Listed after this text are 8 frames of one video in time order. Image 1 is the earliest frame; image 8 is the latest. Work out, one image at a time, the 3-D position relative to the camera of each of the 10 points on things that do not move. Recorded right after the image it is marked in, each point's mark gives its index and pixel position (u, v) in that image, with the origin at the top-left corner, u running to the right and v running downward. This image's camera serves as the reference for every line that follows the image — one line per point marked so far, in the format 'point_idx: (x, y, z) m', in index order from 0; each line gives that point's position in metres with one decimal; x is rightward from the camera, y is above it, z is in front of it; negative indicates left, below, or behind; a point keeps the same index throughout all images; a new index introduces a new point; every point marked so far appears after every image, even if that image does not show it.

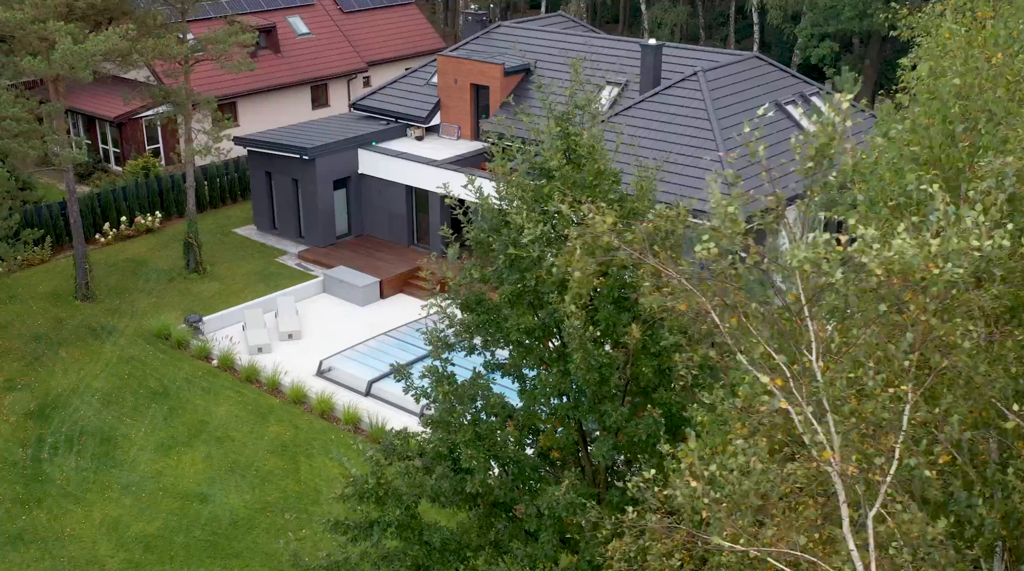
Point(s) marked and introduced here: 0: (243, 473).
0: (-4.6, -3.2, +19.1) m
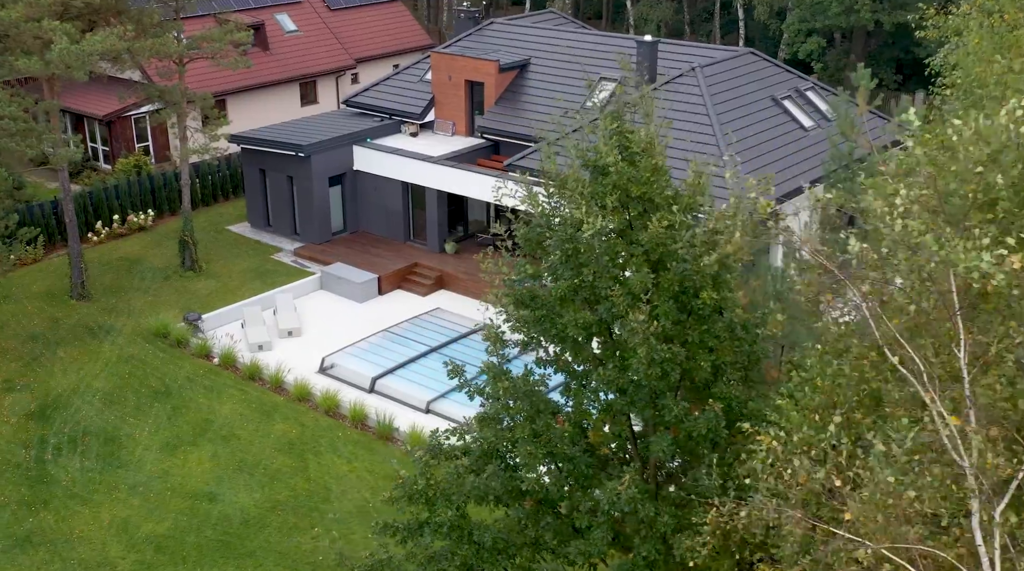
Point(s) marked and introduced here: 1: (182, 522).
0: (-4.5, -3.2, +19.0) m
1: (-5.2, -3.8, +17.6) m
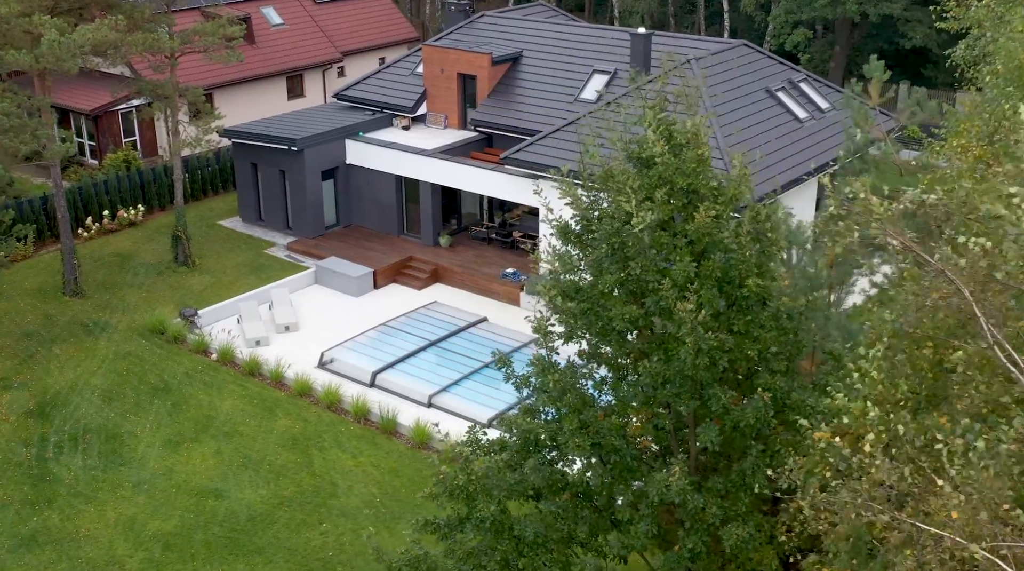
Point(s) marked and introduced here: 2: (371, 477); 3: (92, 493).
0: (-4.4, -3.1, +18.9) m
1: (-5.1, -3.7, +17.5) m
2: (-2.4, -3.2, +18.7) m
3: (-6.9, -3.4, +18.3) m
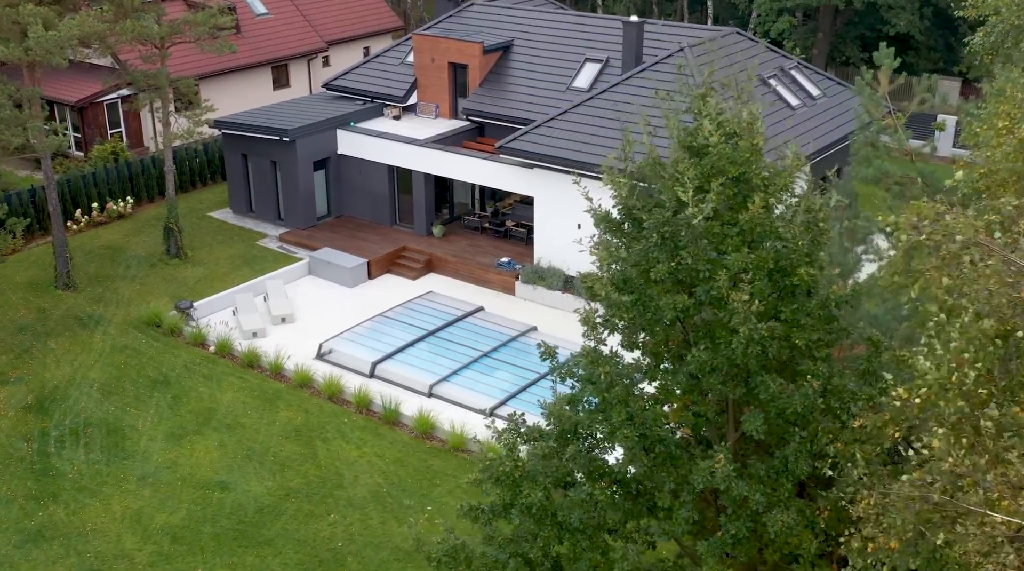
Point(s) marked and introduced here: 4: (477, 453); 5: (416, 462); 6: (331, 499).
0: (-4.3, -3.0, +18.9) m
1: (-5.0, -3.6, +17.5) m
2: (-2.3, -3.1, +18.7) m
3: (-6.8, -3.3, +18.2) m
4: (-0.6, -2.9, +19.2) m
5: (-1.6, -3.0, +18.9) m
6: (-2.9, -3.4, +17.8) m
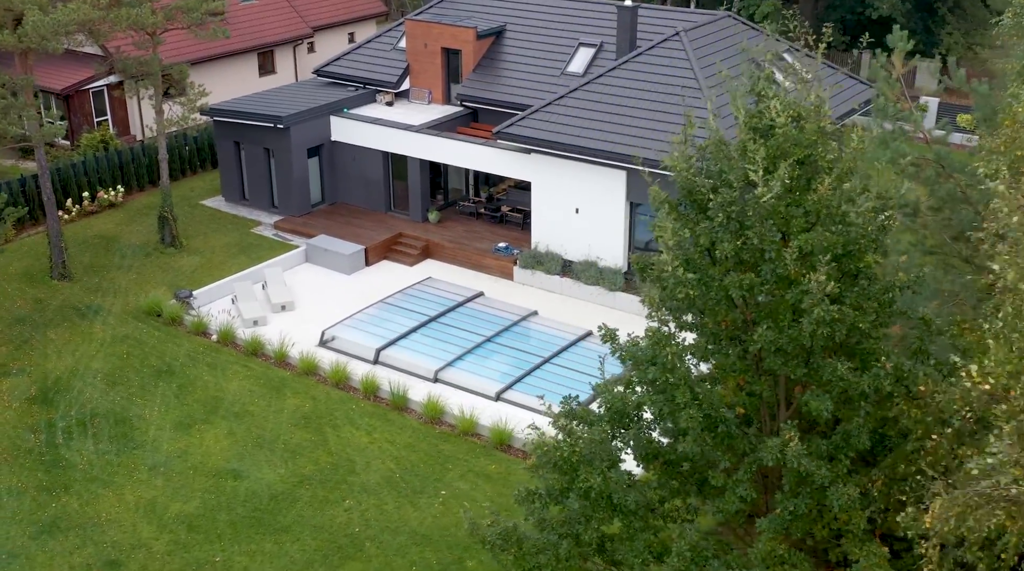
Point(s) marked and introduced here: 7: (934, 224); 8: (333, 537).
0: (-4.1, -2.8, +18.9) m
1: (-4.8, -3.4, +17.5) m
2: (-2.1, -2.9, +18.8) m
3: (-6.6, -3.1, +18.1) m
4: (-0.4, -2.7, +19.3) m
5: (-1.5, -2.8, +19.0) m
6: (-2.7, -3.2, +17.8) m
7: (+5.2, +0.8, +13.5) m
8: (-2.7, -3.8, +16.6) m
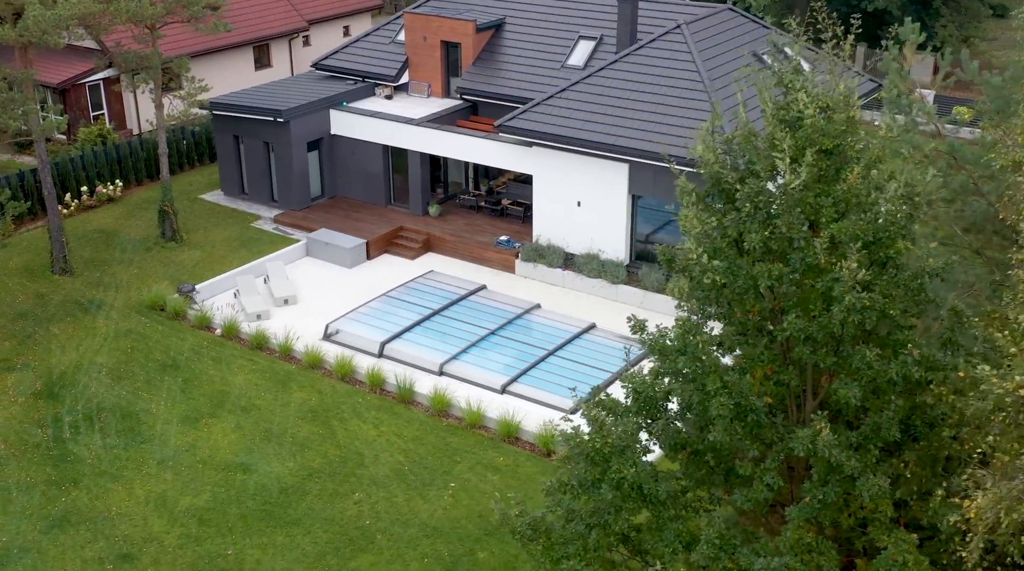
0: (-4.0, -2.7, +18.9) m
1: (-4.6, -3.3, +17.5) m
2: (-2.0, -2.7, +18.8) m
3: (-6.5, -3.0, +18.1) m
4: (-0.3, -2.5, +19.4) m
5: (-1.3, -2.7, +19.0) m
6: (-2.6, -3.1, +17.9) m
7: (+5.4, +0.9, +13.6) m
8: (-2.5, -3.7, +16.7) m
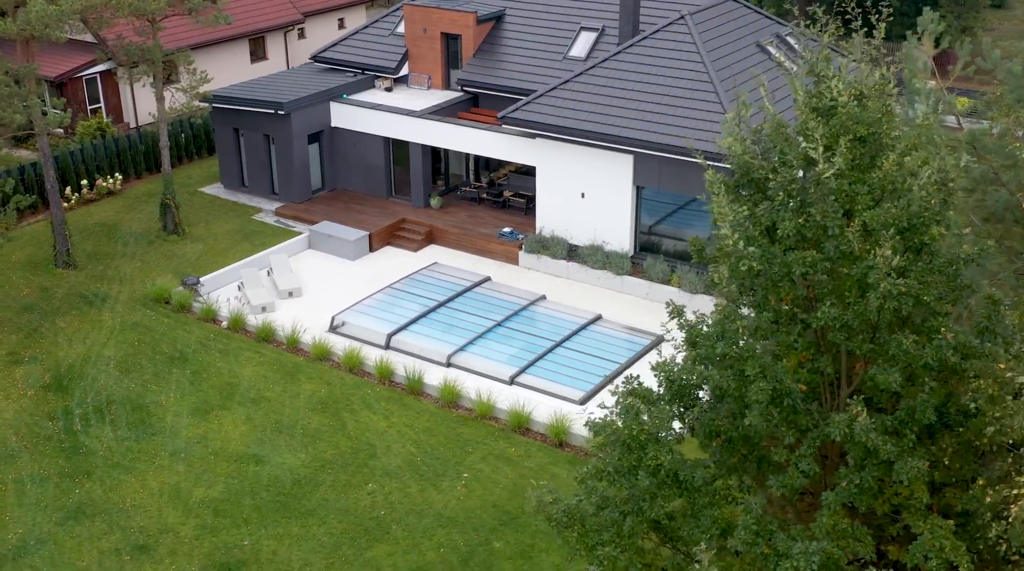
0: (-3.8, -2.5, +19.0) m
1: (-4.4, -3.2, +17.5) m
2: (-1.8, -2.6, +18.9) m
3: (-6.3, -2.9, +18.2) m
4: (-0.1, -2.4, +19.5) m
5: (-1.1, -2.5, +19.1) m
6: (-2.4, -3.0, +18.0) m
7: (+5.6, +1.0, +13.8) m
8: (-2.3, -3.6, +16.8) m
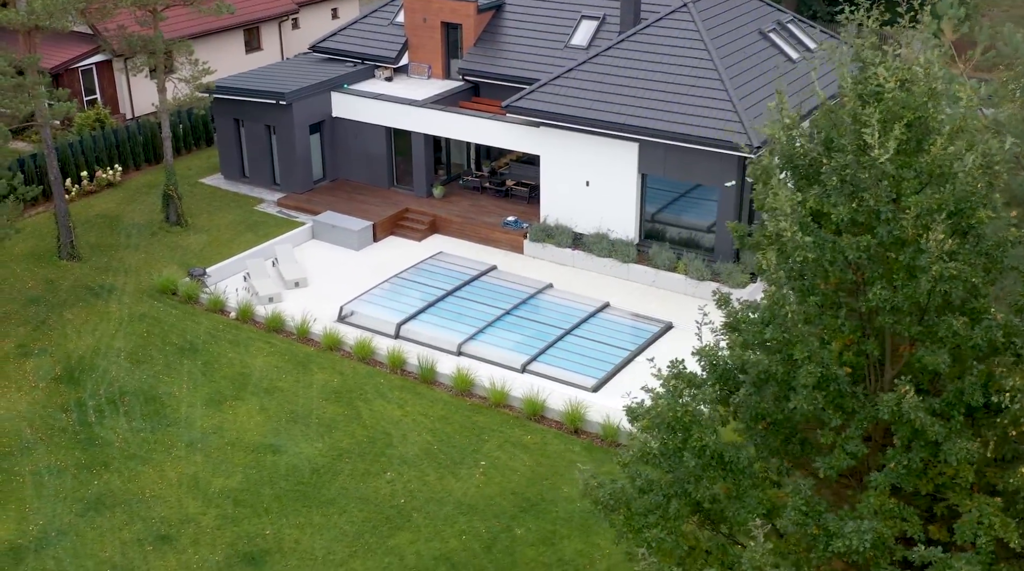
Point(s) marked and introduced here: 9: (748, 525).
0: (-3.5, -2.4, +19.0) m
1: (-4.1, -3.0, +17.6) m
2: (-1.5, -2.4, +19.0) m
3: (-6.0, -2.8, +18.2) m
4: (+0.1, -2.2, +19.6) m
5: (-0.9, -2.3, +19.2) m
6: (-2.1, -2.8, +18.0) m
7: (+5.9, +1.2, +13.9) m
8: (-2.0, -3.4, +16.8) m
9: (+2.1, -2.2, +10.2) m
